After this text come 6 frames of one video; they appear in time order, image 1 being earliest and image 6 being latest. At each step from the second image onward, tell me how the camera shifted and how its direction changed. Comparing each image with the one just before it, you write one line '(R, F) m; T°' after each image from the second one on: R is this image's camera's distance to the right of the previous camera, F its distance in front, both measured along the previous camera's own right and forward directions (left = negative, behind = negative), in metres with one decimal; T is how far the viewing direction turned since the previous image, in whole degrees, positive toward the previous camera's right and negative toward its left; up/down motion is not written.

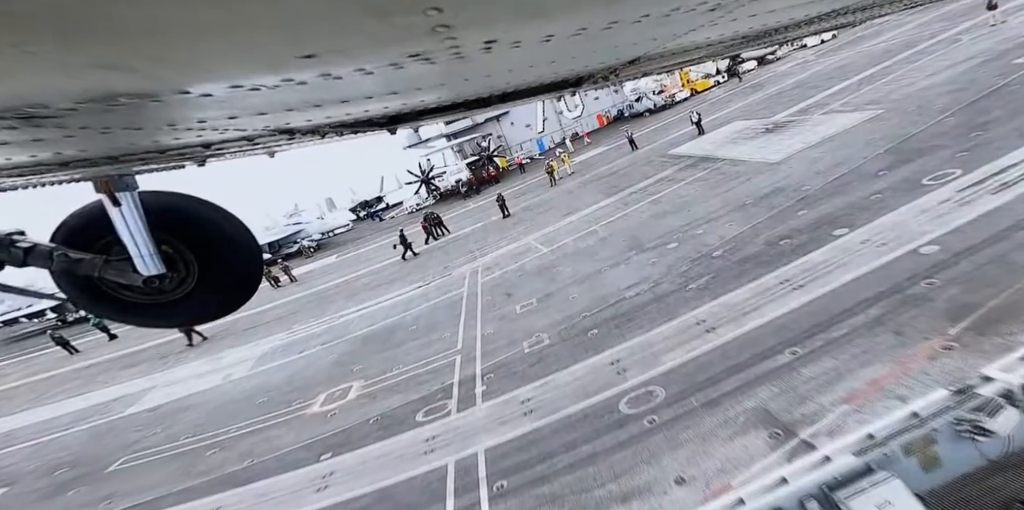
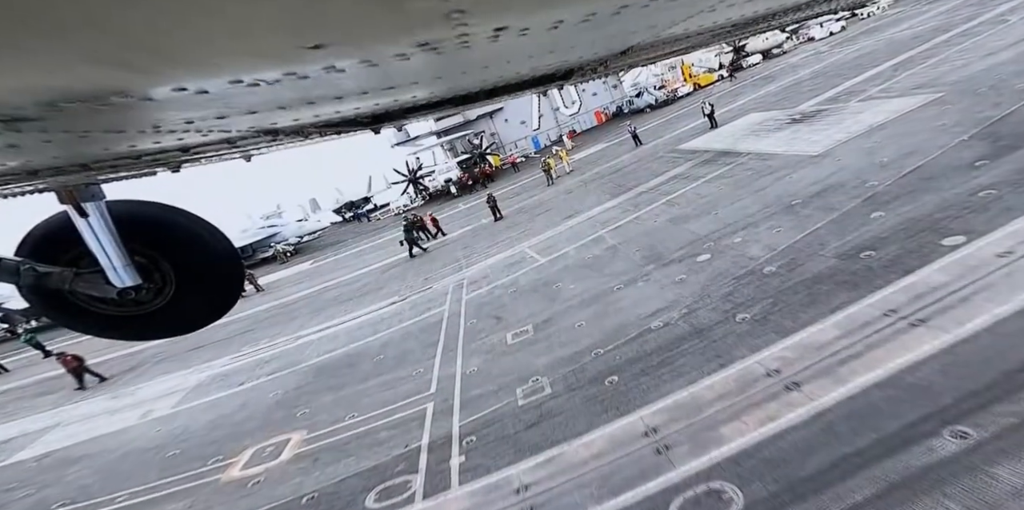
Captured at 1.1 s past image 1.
(0.0, +2.3) m; +1°
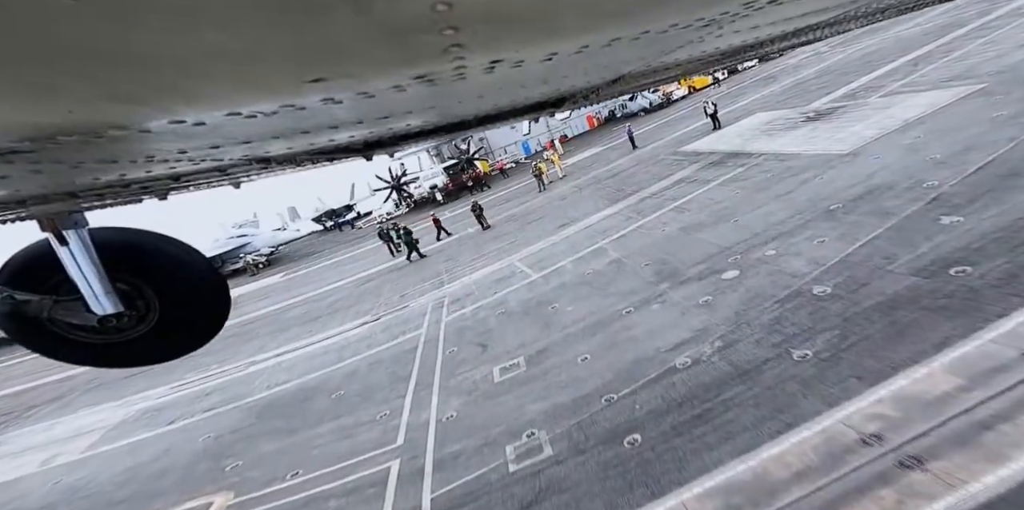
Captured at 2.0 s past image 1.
(0.0, +1.6) m; +2°
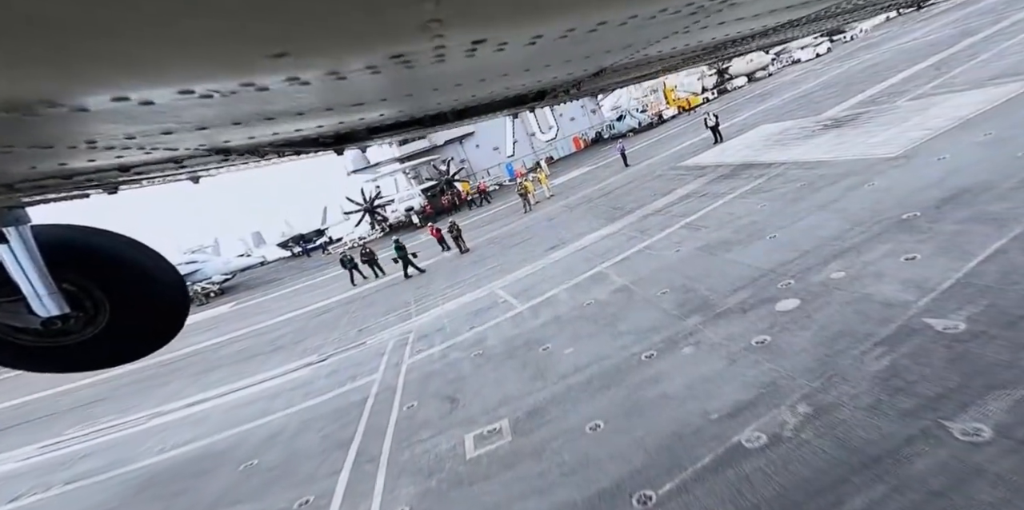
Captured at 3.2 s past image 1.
(0.0, +2.0) m; +2°
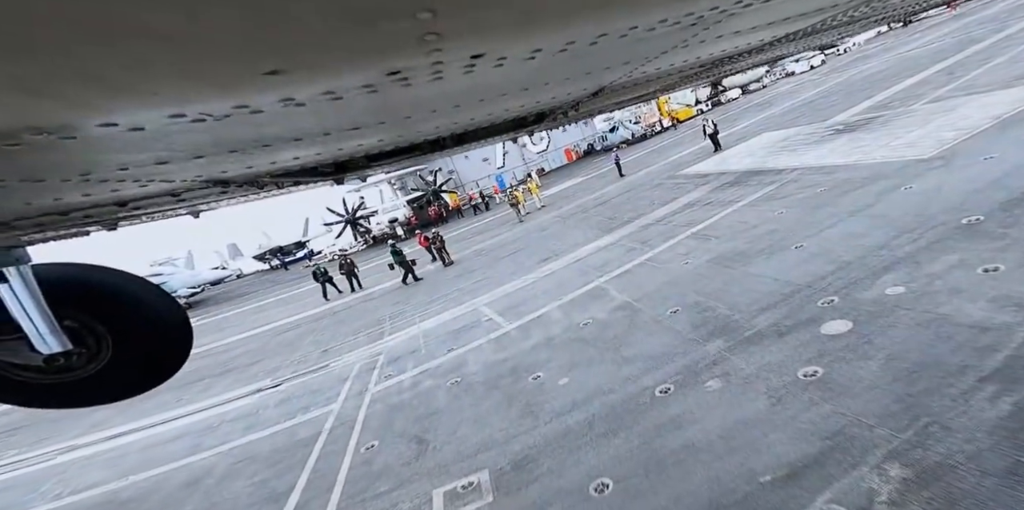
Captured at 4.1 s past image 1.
(+0.1, +1.1) m; +1°
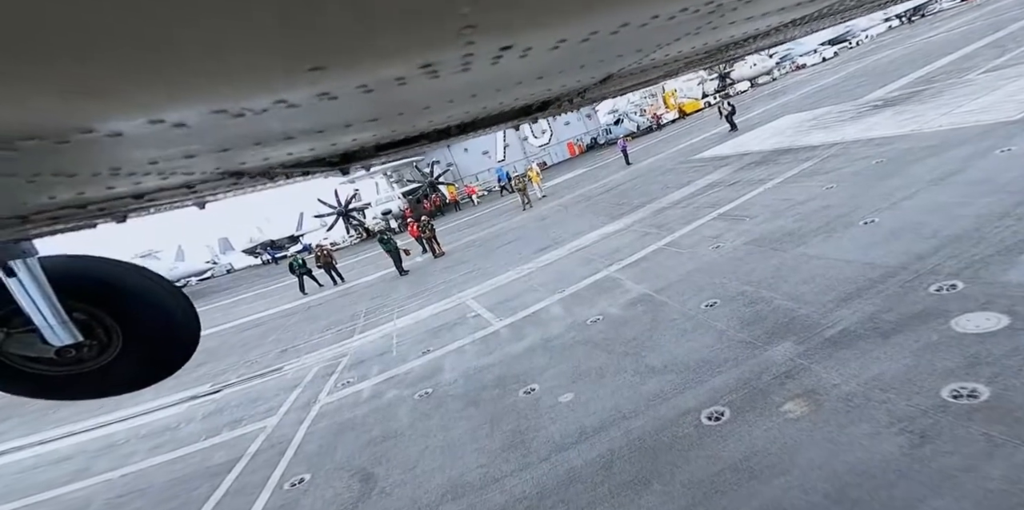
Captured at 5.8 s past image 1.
(+0.1, +1.4) m; 0°
